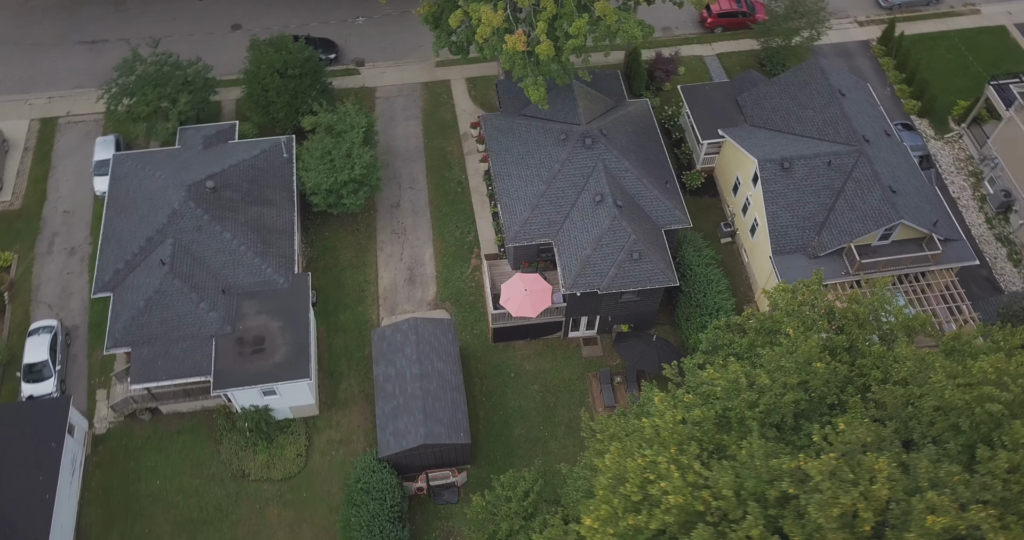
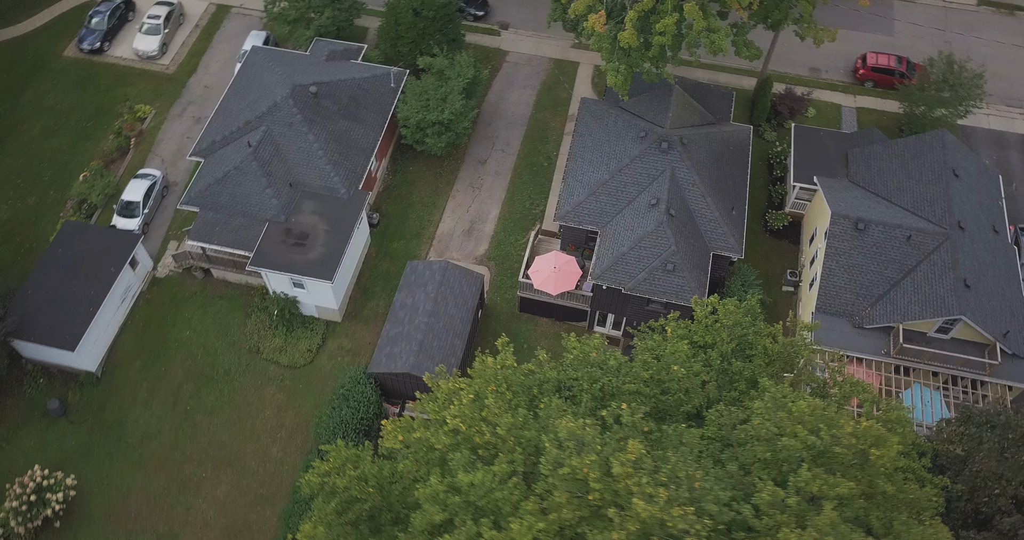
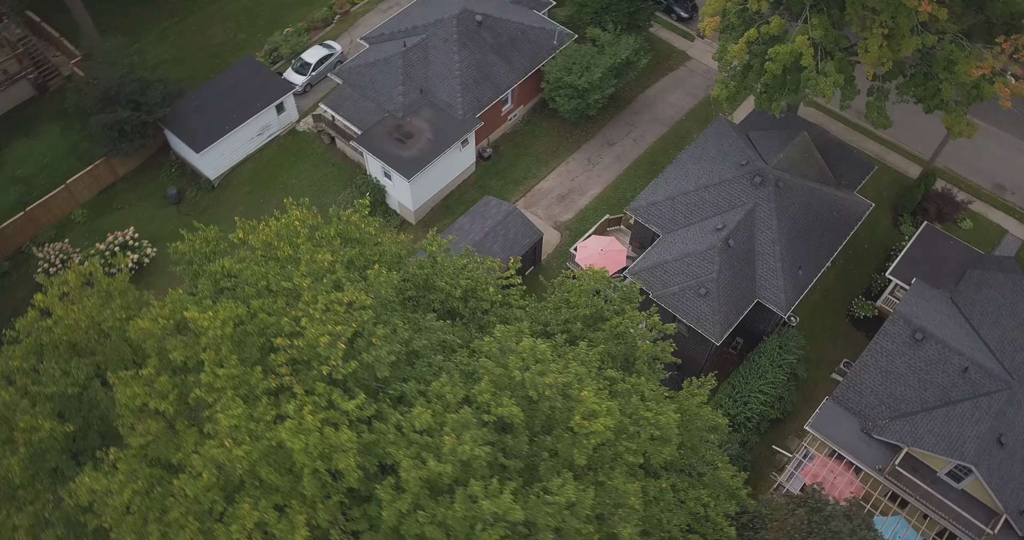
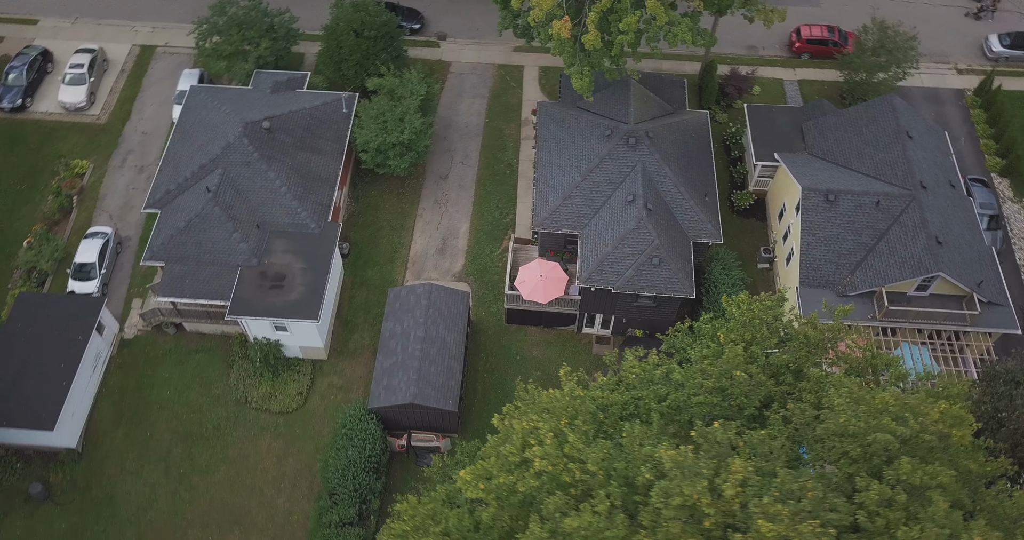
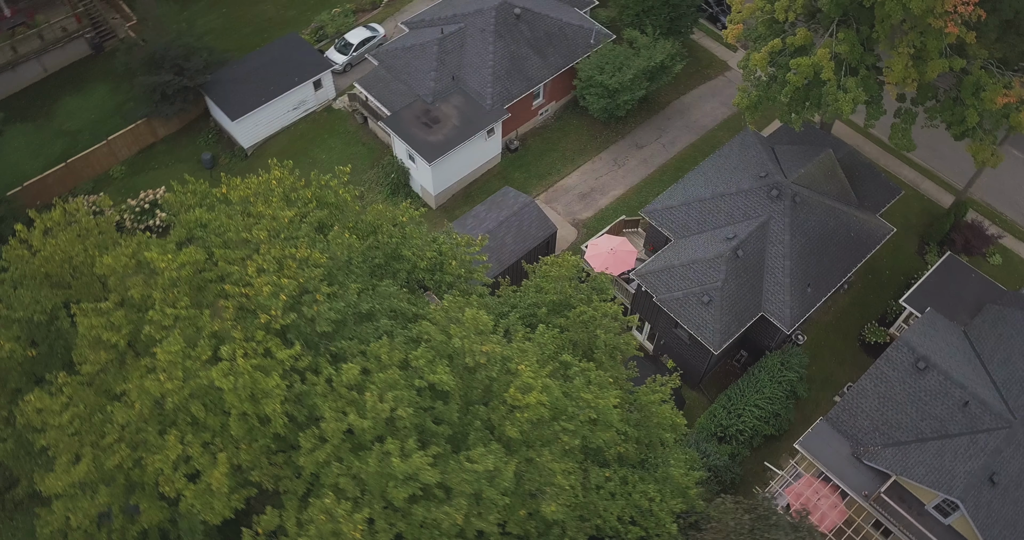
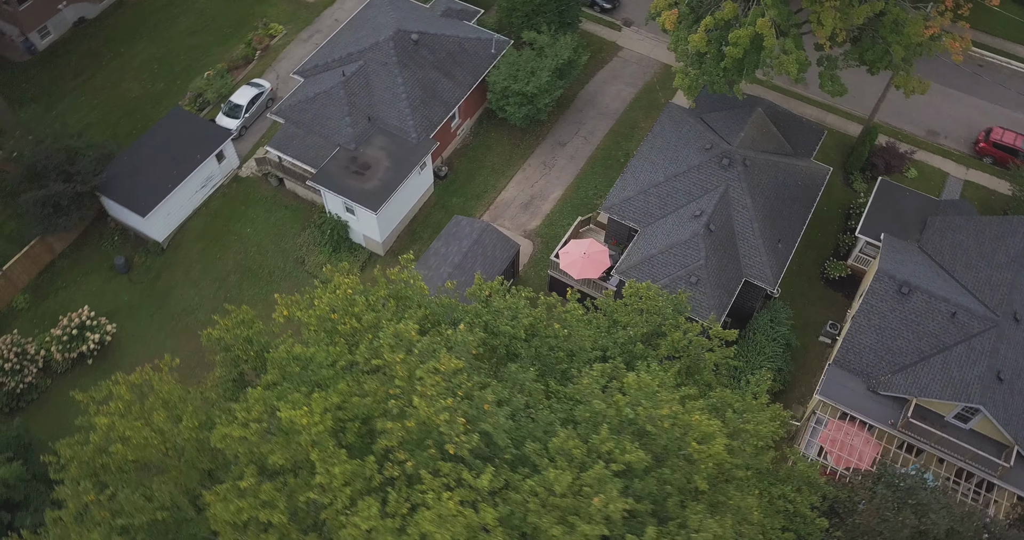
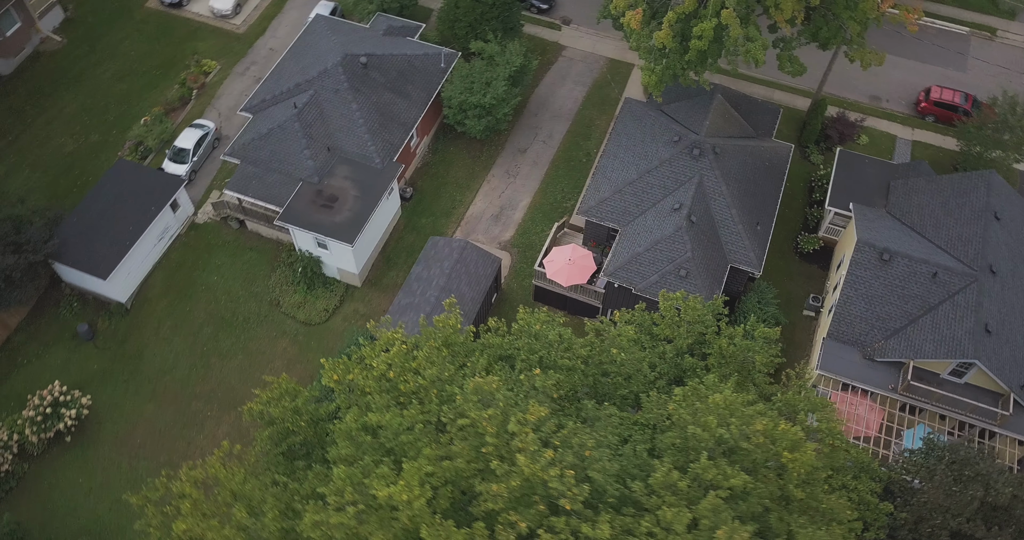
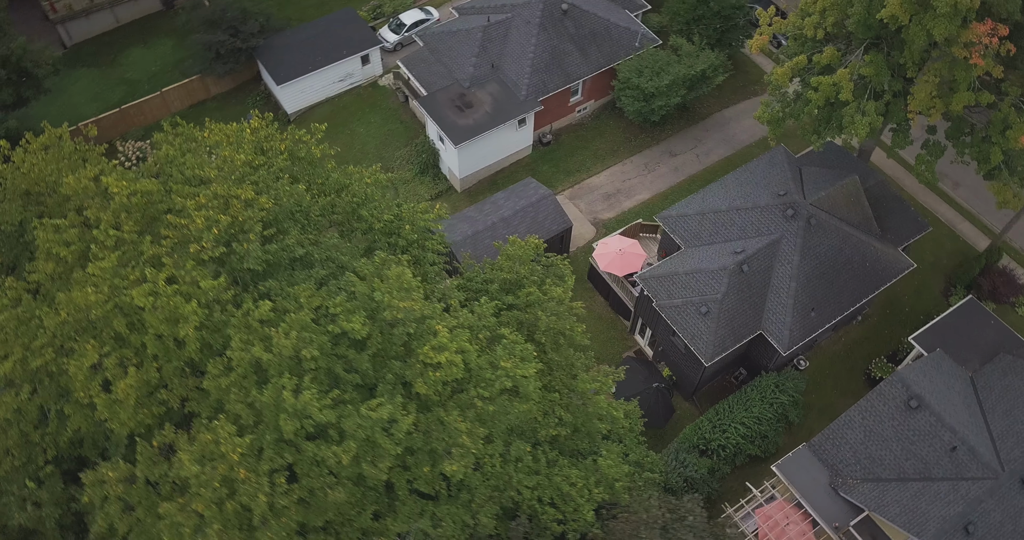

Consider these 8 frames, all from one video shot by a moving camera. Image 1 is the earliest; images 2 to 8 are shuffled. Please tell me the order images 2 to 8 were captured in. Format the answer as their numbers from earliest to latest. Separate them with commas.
4, 2, 7, 6, 3, 5, 8
